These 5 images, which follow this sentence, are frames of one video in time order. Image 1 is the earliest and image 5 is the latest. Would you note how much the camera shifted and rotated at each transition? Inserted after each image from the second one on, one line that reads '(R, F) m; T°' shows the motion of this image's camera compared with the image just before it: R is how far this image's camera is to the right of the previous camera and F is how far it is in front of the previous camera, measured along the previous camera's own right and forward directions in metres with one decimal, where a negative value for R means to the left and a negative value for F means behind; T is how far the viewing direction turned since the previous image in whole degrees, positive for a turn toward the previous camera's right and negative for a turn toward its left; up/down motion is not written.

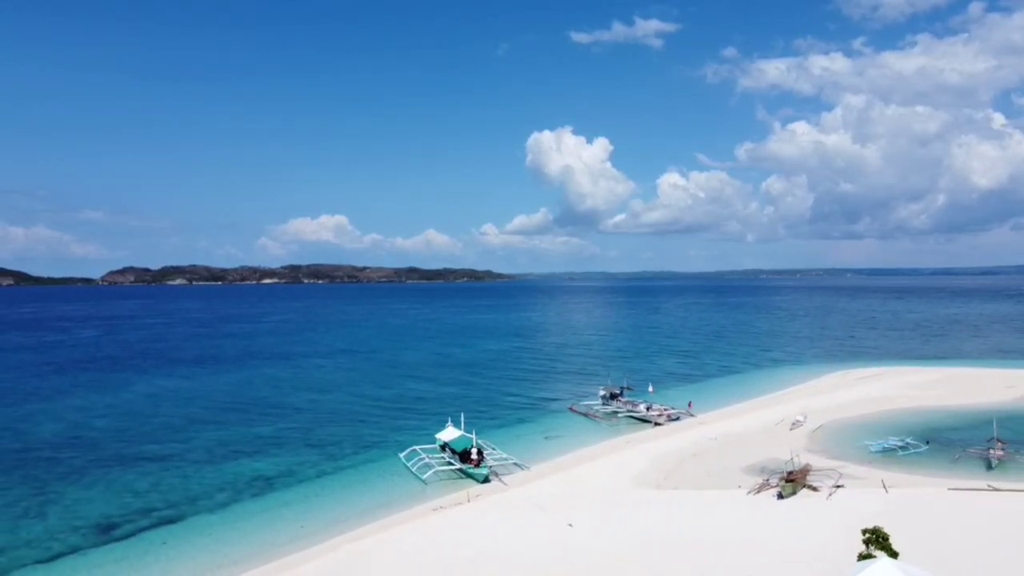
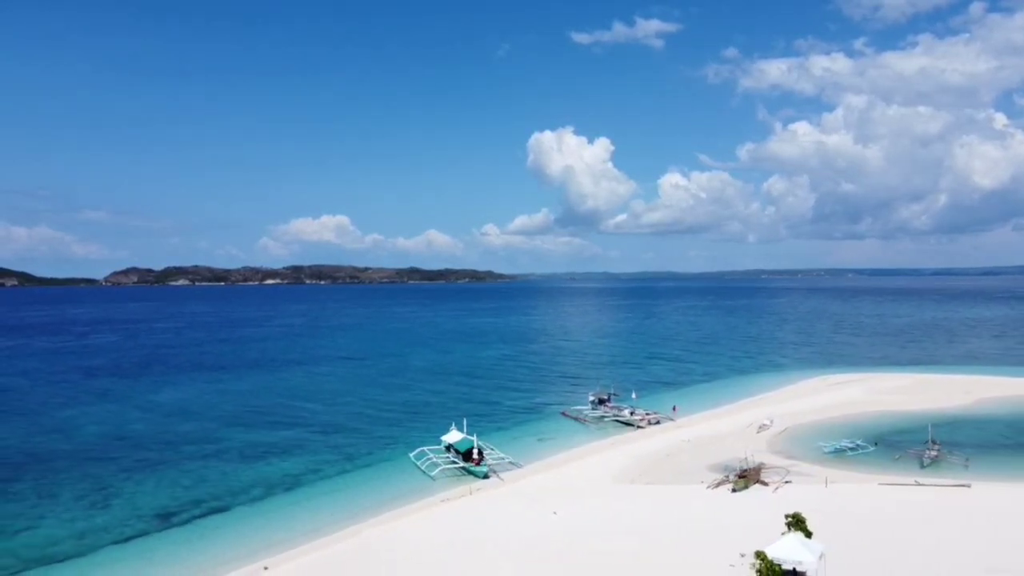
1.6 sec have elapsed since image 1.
(+0.2, -2.5) m; 0°
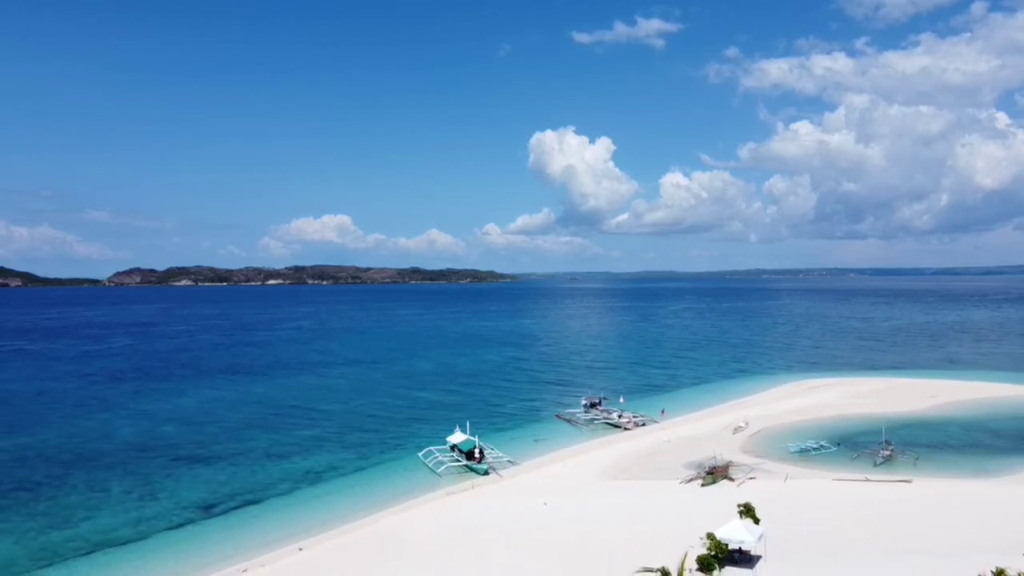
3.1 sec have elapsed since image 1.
(+0.1, -2.3) m; 0°
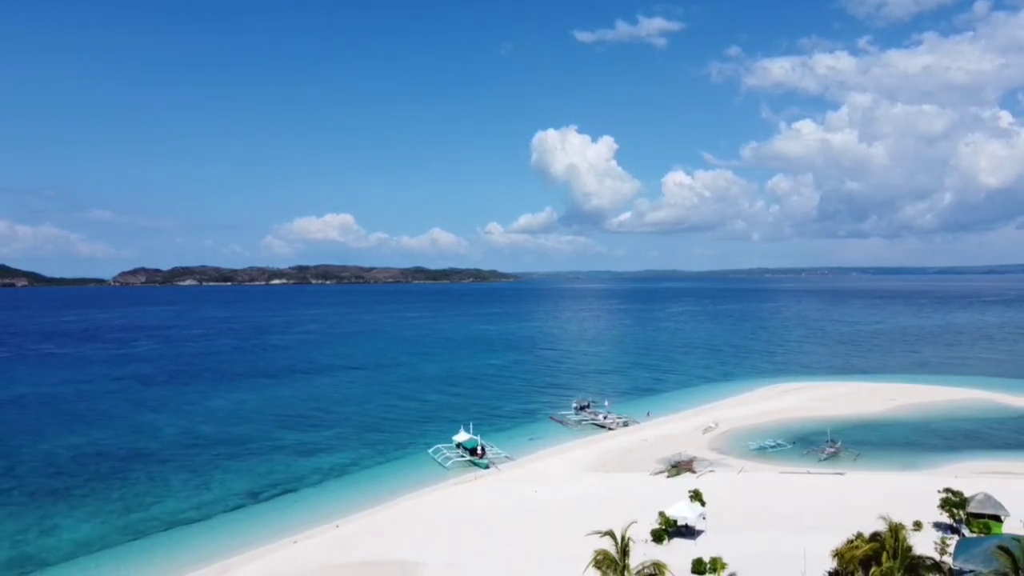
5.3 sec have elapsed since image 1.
(+0.2, -3.5) m; 0°
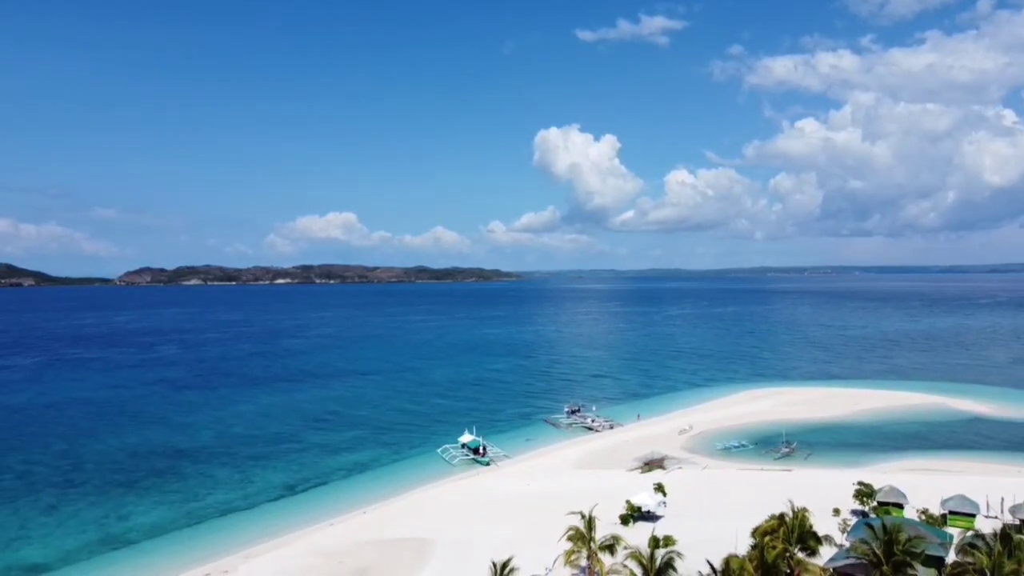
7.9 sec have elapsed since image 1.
(+0.2, -3.9) m; 0°
